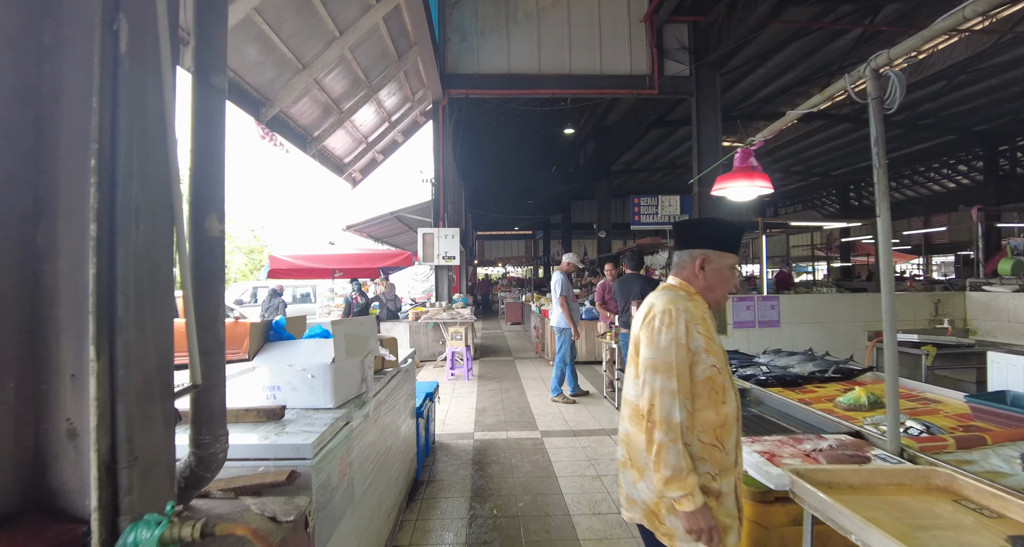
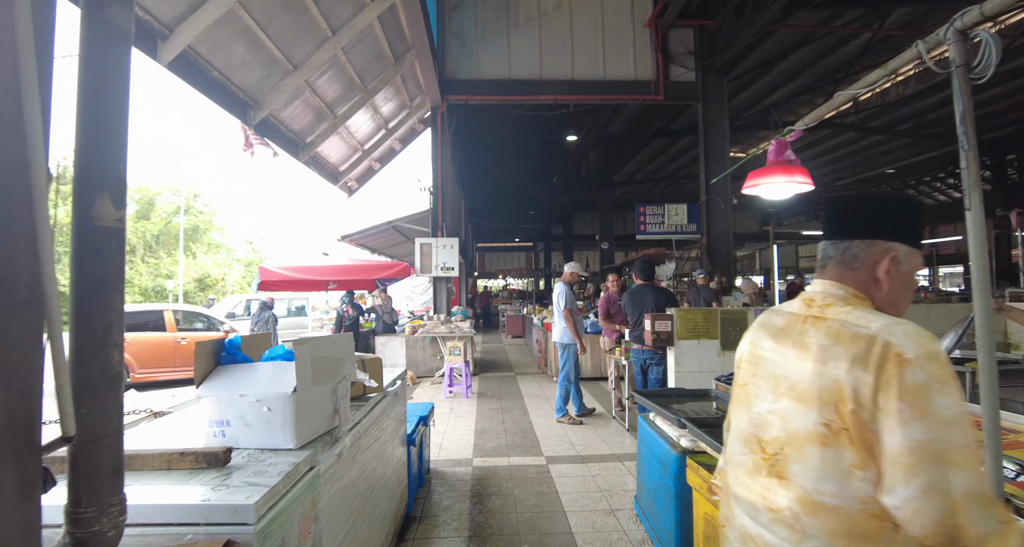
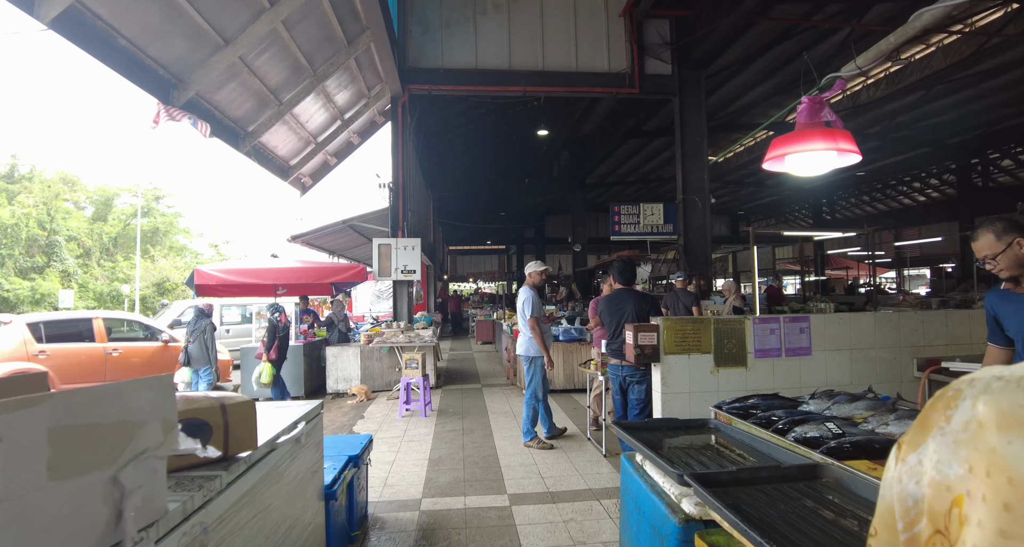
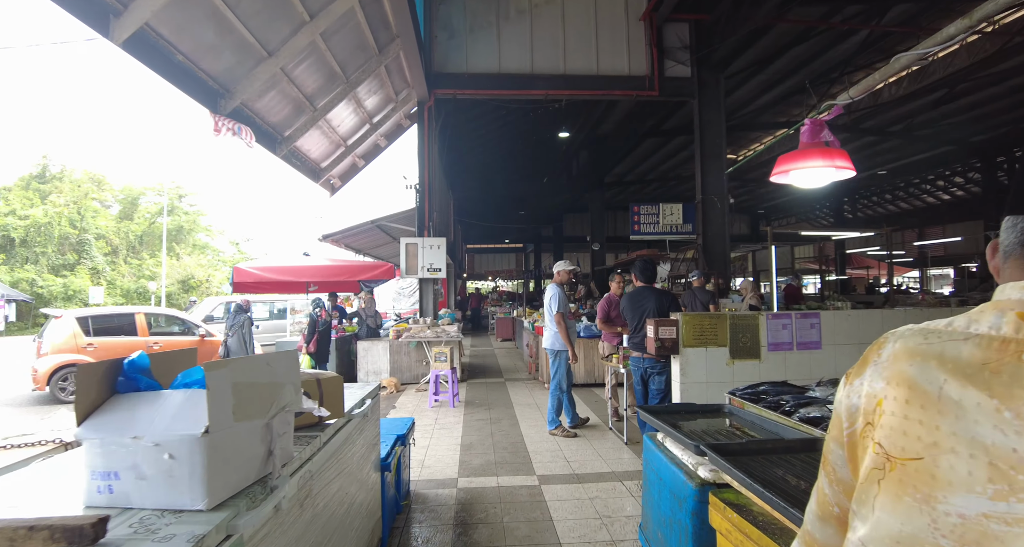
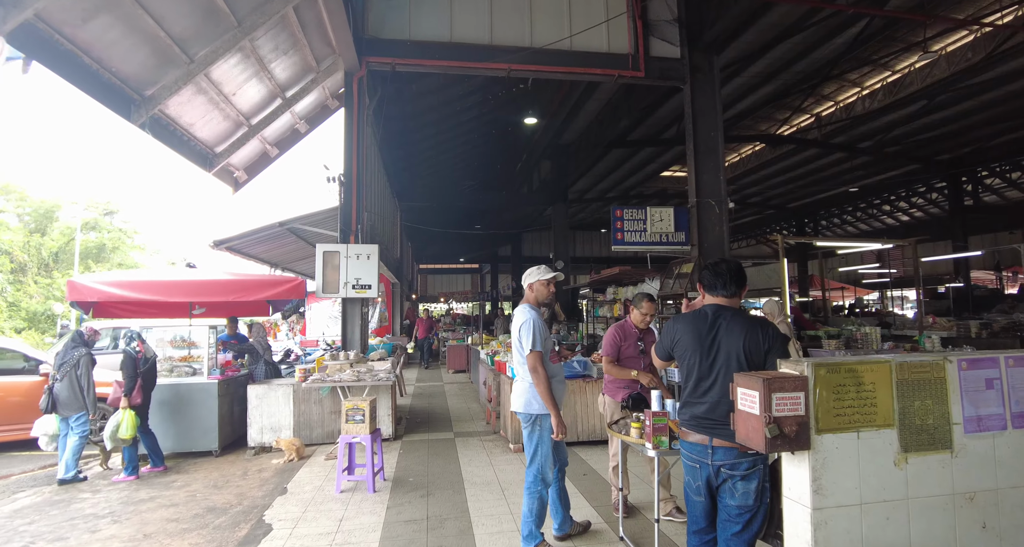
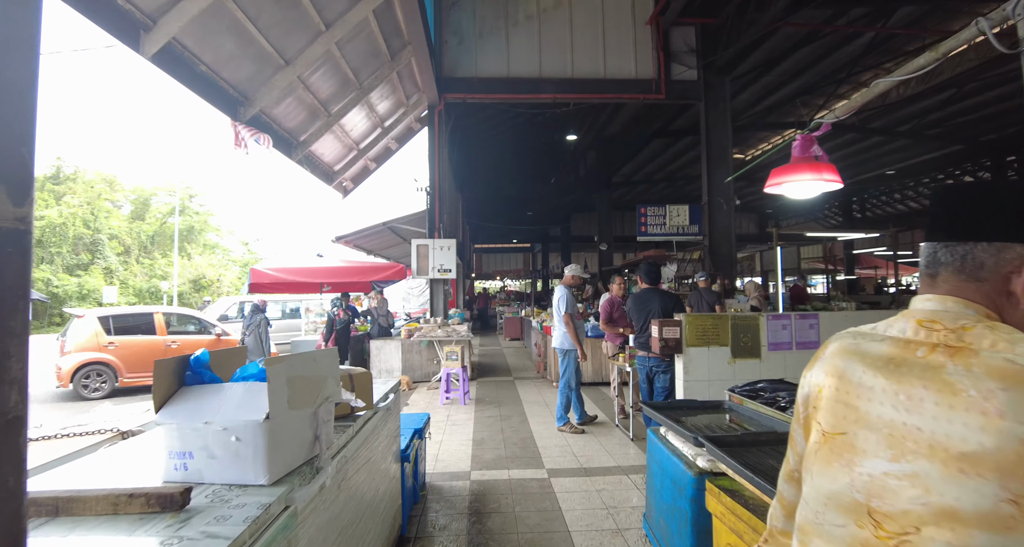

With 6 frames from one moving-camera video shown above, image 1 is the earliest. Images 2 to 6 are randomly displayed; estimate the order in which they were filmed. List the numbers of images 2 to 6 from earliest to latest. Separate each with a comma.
2, 6, 4, 3, 5
